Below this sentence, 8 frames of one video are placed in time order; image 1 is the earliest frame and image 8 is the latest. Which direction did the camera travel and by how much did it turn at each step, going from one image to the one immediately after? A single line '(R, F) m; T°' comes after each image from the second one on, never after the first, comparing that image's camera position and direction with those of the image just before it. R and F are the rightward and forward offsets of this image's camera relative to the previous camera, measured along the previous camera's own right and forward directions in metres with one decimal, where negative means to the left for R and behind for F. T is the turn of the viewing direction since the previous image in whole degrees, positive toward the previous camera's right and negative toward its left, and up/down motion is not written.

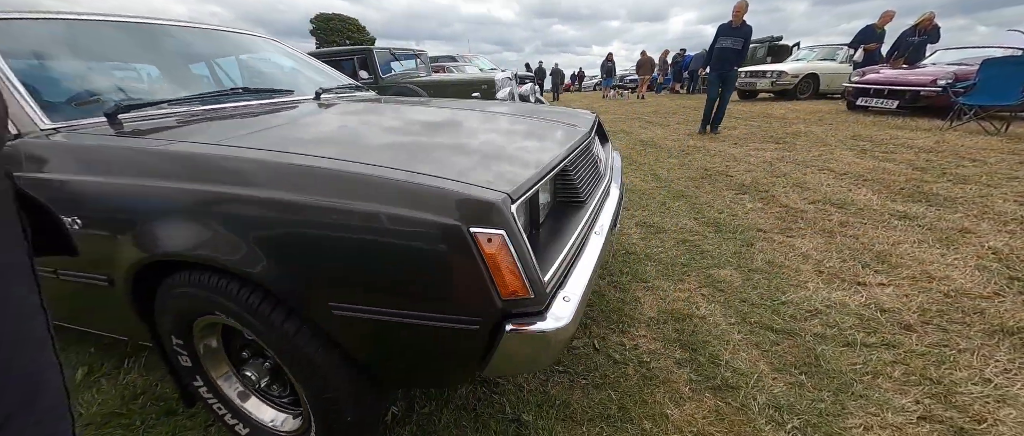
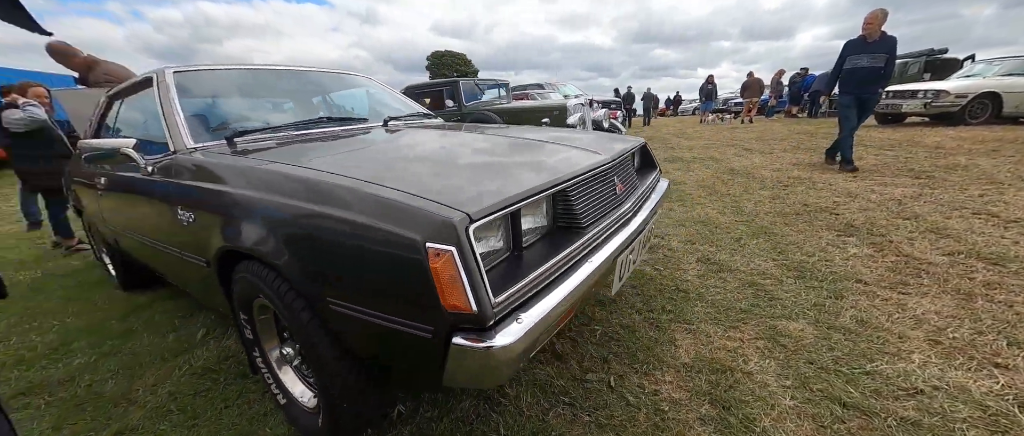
(+0.3, 0.0) m; -14°
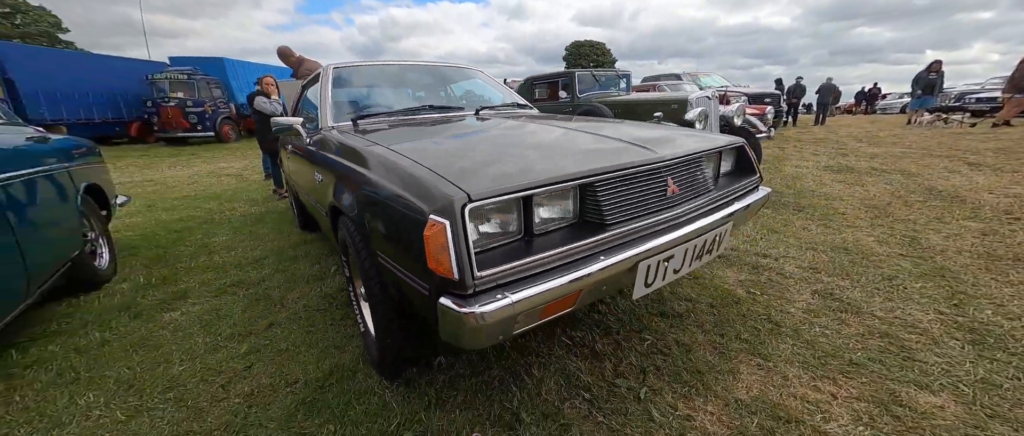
(+0.3, 0.0) m; -21°
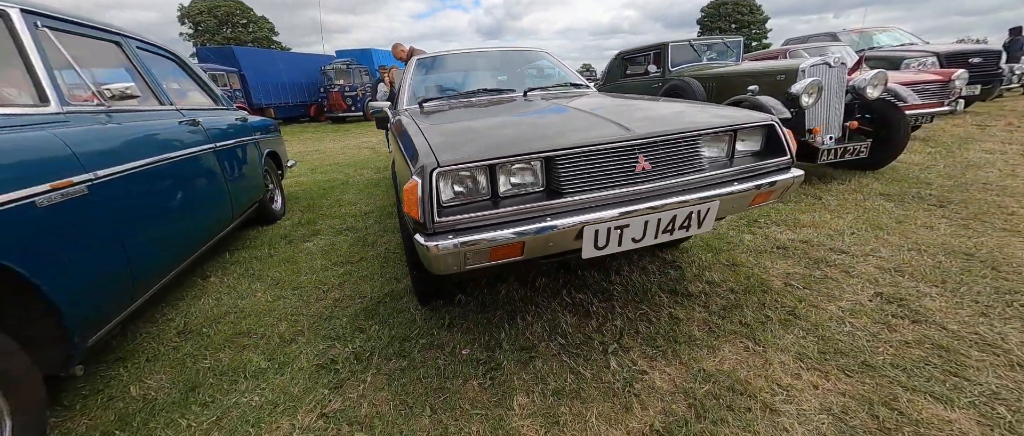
(+0.5, -0.2) m; -18°
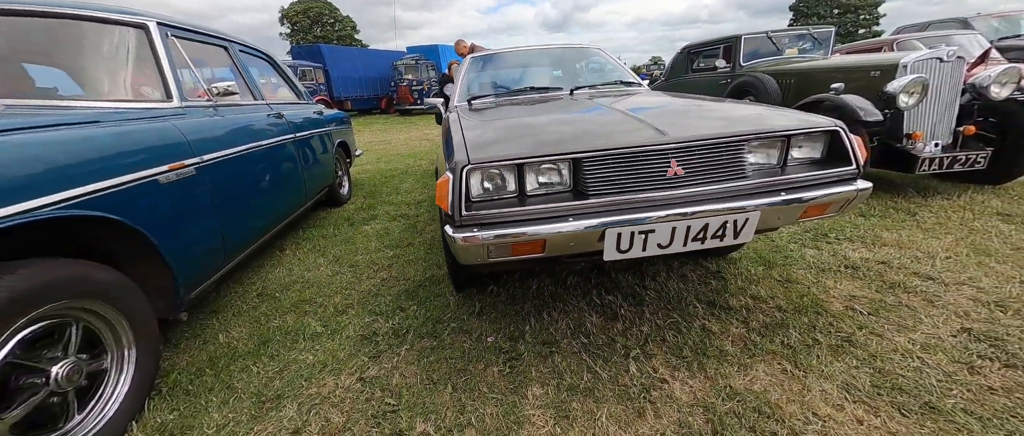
(+0.1, 0.0) m; -9°
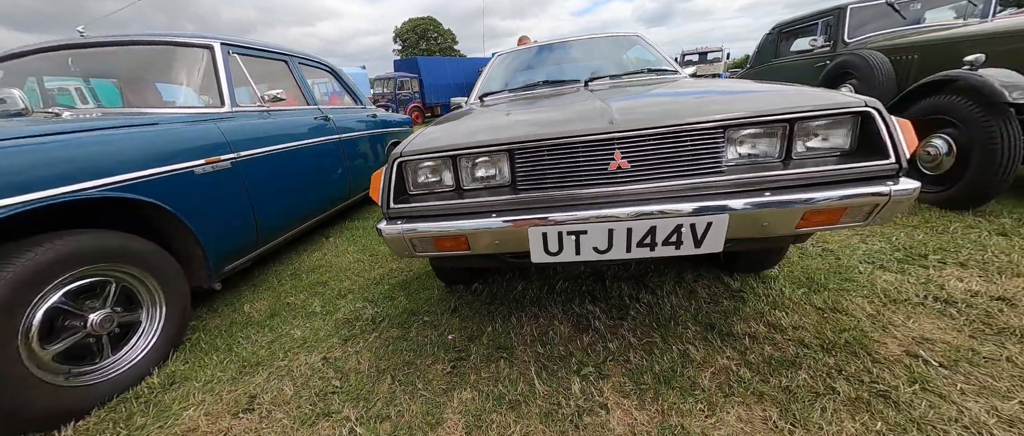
(+0.6, +0.2) m; -15°
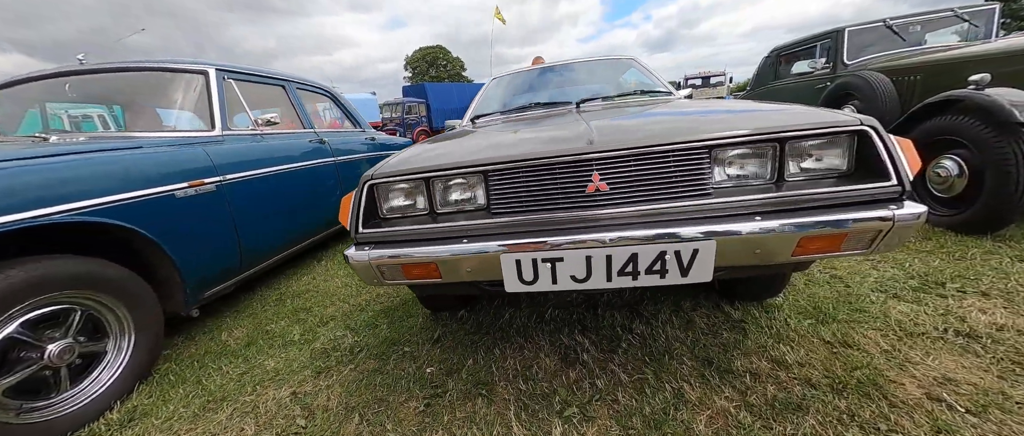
(+0.1, +0.1) m; -1°
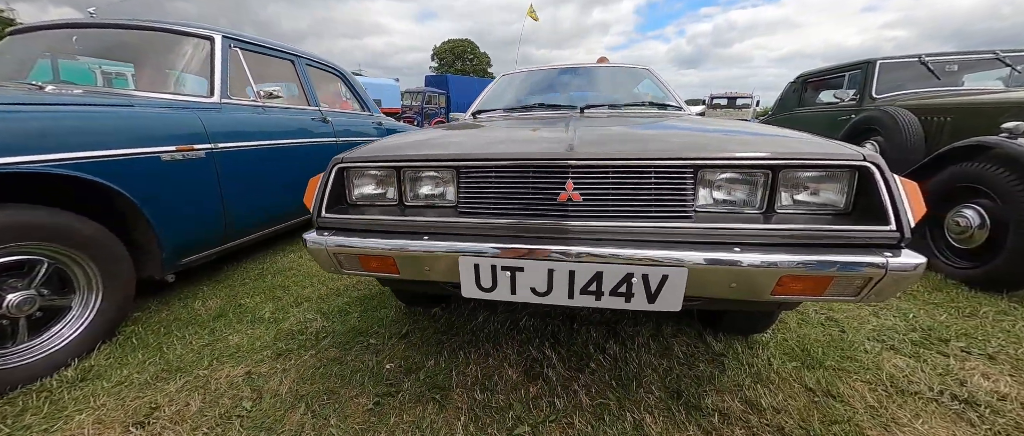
(+0.1, +0.1) m; -2°
